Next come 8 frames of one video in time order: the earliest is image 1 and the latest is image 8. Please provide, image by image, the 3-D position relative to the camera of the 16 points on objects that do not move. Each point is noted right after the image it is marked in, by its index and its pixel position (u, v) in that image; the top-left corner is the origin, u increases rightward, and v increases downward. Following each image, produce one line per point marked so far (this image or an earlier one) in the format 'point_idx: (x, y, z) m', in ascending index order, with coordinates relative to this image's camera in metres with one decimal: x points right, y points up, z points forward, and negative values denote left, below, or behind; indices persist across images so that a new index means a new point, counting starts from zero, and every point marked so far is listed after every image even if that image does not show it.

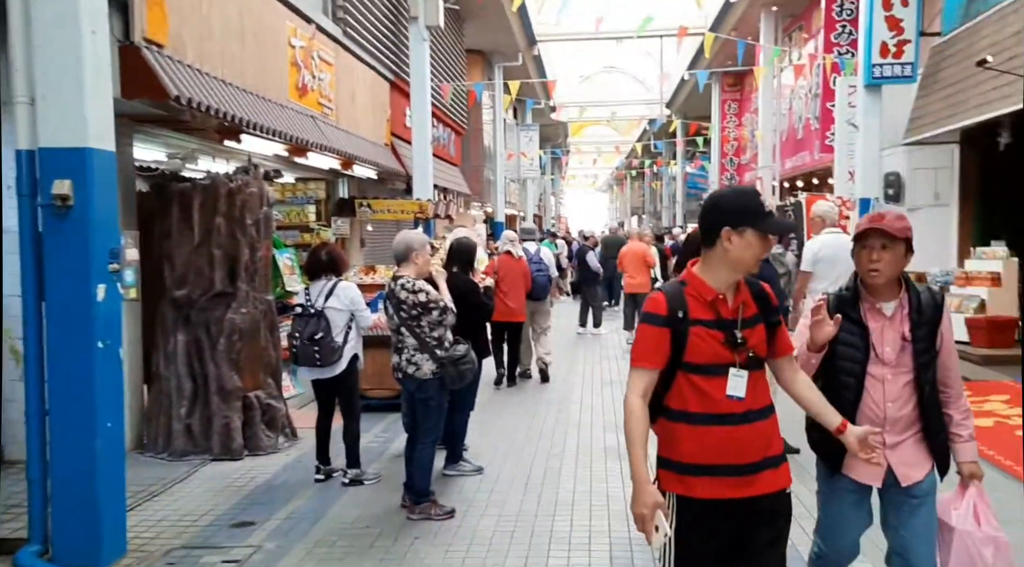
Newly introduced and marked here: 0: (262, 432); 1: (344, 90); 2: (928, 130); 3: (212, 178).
0: (-1.7, -1.0, +6.2) m
1: (-1.9, +2.1, +9.8) m
2: (+5.0, +1.9, +10.8) m
3: (-2.0, +0.7, +6.1) m
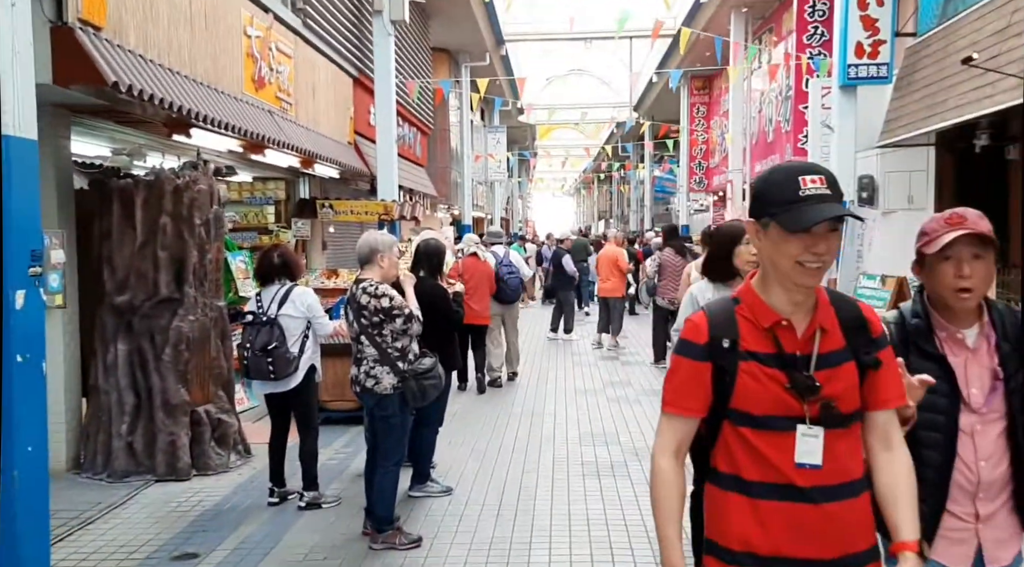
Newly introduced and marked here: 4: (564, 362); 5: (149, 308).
0: (-1.9, -1.1, +5.8) m
1: (-2.2, +2.1, +9.3) m
2: (+4.7, +1.8, +10.6) m
3: (-2.2, +0.7, +5.6) m
4: (+0.7, -1.0, +11.2) m
5: (-2.3, -0.2, +5.6) m
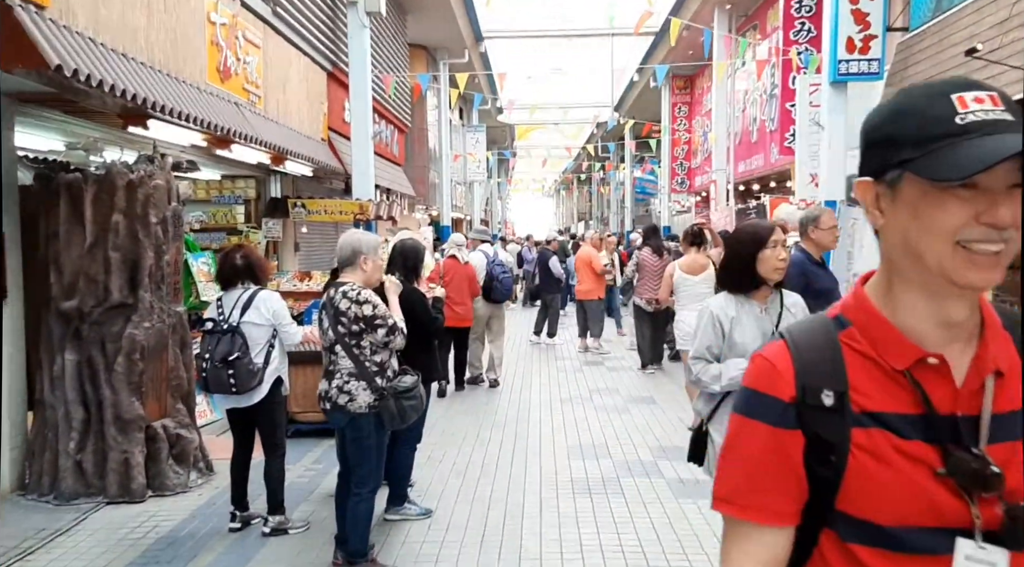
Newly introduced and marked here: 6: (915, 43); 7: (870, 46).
0: (-2.0, -1.1, +5.3) m
1: (-2.4, +2.1, +8.9) m
2: (+4.5, +1.8, +10.3) m
3: (-2.3, +0.7, +5.1) m
4: (+0.4, -1.0, +10.8) m
5: (-2.4, -0.2, +5.1) m
6: (+4.8, +2.8, +10.6) m
7: (+4.4, +2.9, +10.9) m
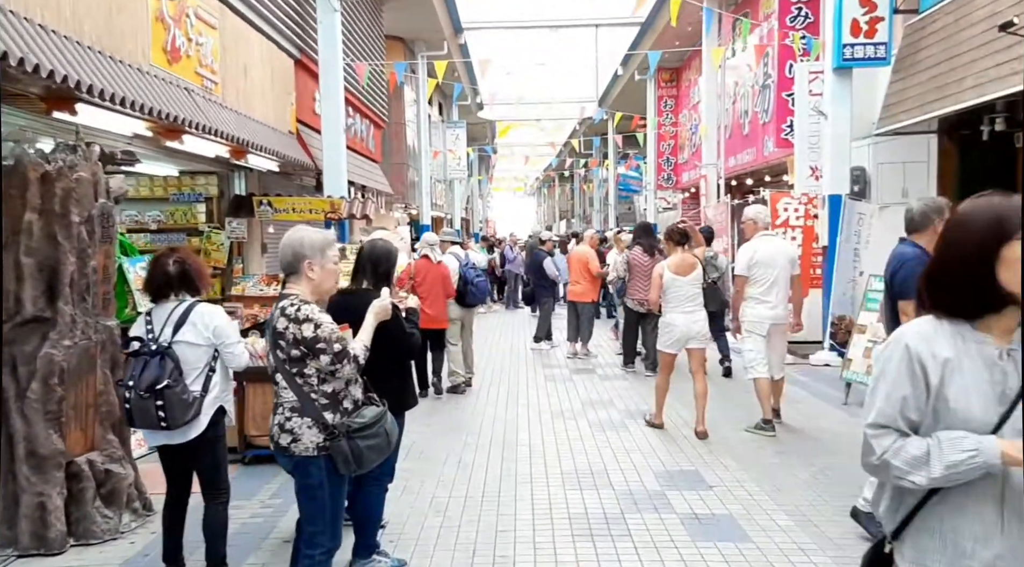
0: (-2.1, -1.2, +4.5) m
1: (-2.5, +2.0, +8.1) m
2: (+4.3, +1.8, +9.6) m
3: (-2.4, +0.6, +4.3) m
4: (+0.3, -1.0, +10.0) m
5: (-2.4, -0.2, +4.3) m
6: (+4.6, +2.9, +9.9) m
7: (+4.2, +2.9, +10.2) m
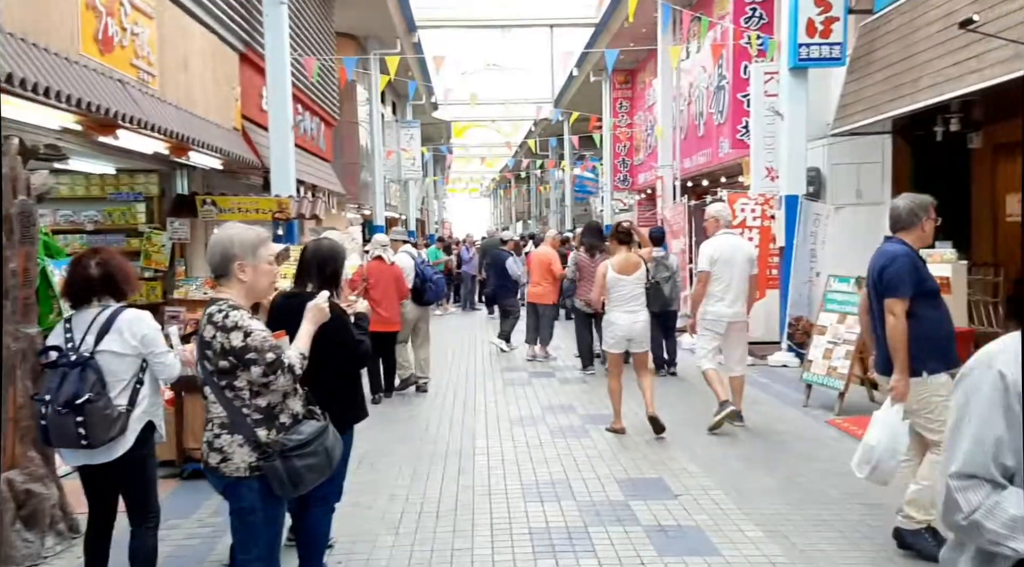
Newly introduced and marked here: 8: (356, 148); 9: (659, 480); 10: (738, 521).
0: (-2.3, -1.2, +4.1) m
1: (-2.9, +2.0, +7.7) m
2: (+3.8, +1.8, +9.6) m
3: (-2.6, +0.6, +3.9) m
4: (-0.2, -1.1, +9.8) m
5: (-2.6, -0.3, +3.9) m
6: (+4.1, +2.8, +9.9) m
7: (+3.6, +2.9, +10.2) m
8: (-3.5, +3.0, +19.9) m
9: (+0.9, -1.2, +5.6) m
10: (+1.2, -1.3, +4.8) m
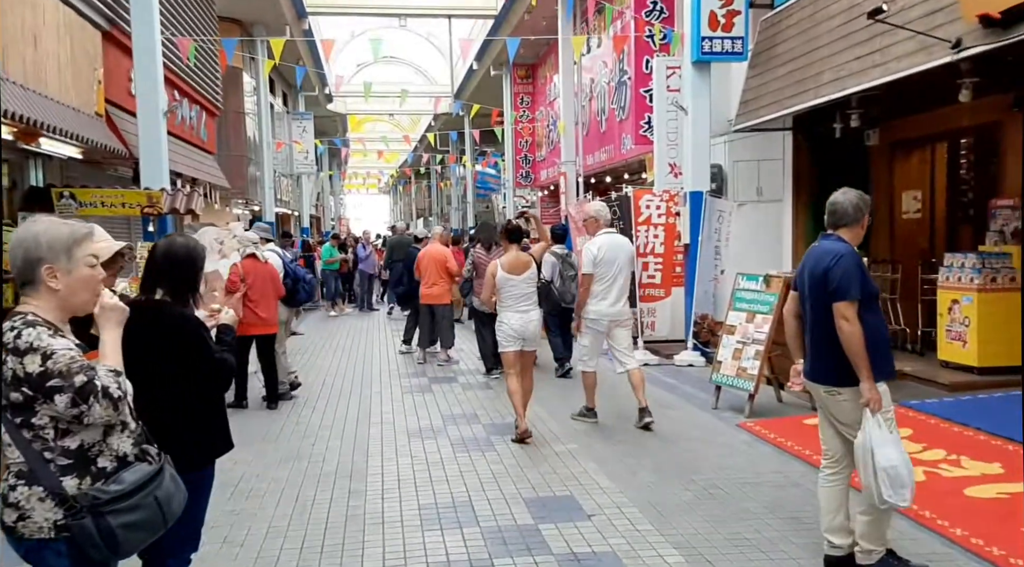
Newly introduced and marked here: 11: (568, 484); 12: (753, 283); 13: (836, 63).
0: (-2.7, -1.2, +3.3) m
1: (-3.8, +2.0, +6.8) m
2: (+2.7, +1.8, +9.4) m
3: (-3.0, +0.6, +3.1) m
4: (-1.3, -1.1, +9.2) m
5: (-3.0, -0.3, +3.1) m
6: (+3.0, +2.9, +9.8) m
7: (+2.5, +2.9, +10.0) m
8: (-5.7, +3.0, +18.9) m
9: (+0.3, -1.2, +5.1) m
10: (+0.7, -1.3, +4.4) m
11: (+0.3, -1.2, +5.4) m
12: (+2.0, 0.0, +7.5) m
13: (+3.0, +2.0, +8.2) m
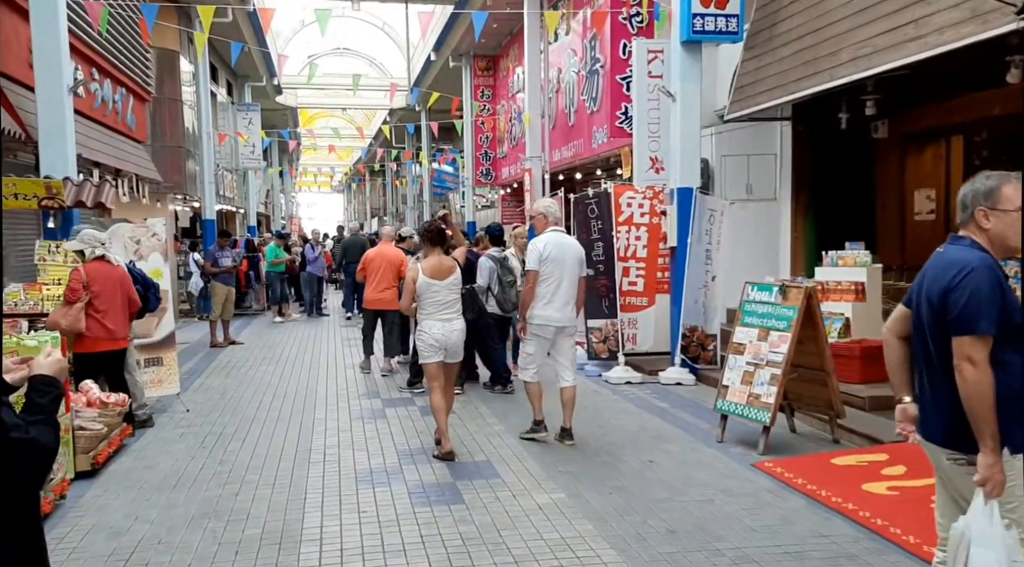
0: (-2.7, -1.3, +2.0) m
1: (-3.9, +1.9, +5.3) m
2: (+2.4, +1.7, +8.3) m
3: (-3.0, +0.5, +1.7) m
4: (-1.6, -1.1, +7.9) m
5: (-3.0, -0.3, +1.7) m
6: (+2.6, +2.8, +8.7) m
7: (+2.2, +2.8, +8.9) m
8: (-6.4, +3.0, +17.4) m
9: (+0.2, -1.3, +3.9) m
10: (+0.7, -1.4, +3.2) m
11: (+0.2, -1.3, +4.2) m
12: (+1.8, -0.1, +6.4) m
13: (+2.7, +1.9, +7.1) m
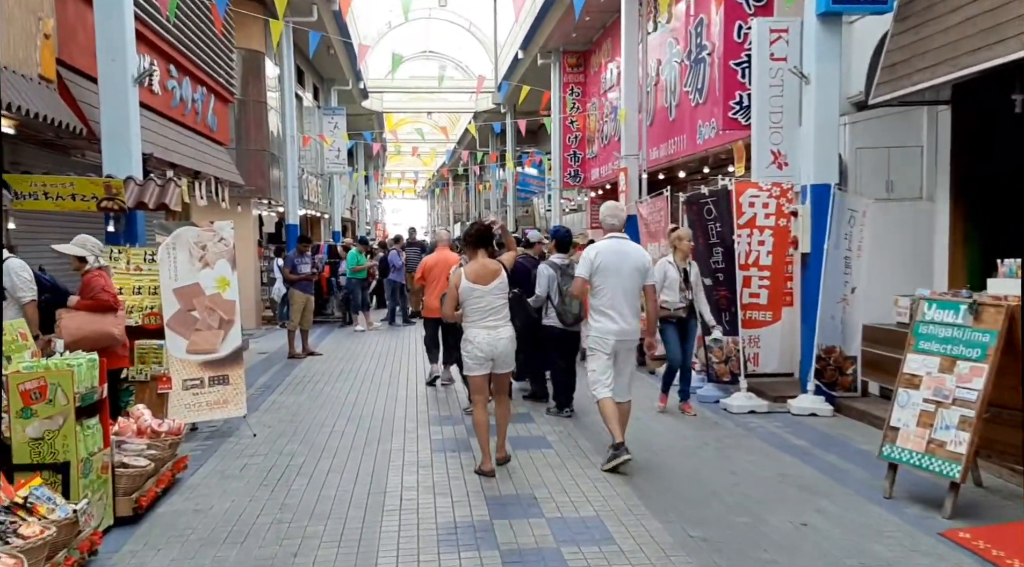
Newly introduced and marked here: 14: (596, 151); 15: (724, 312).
0: (-2.4, -1.3, +1.1) m
1: (-3.3, +1.8, +4.6) m
2: (+3.3, +1.6, +6.9) m
3: (-2.7, +0.5, +0.9) m
4: (-0.8, -1.2, +6.9) m
5: (-2.7, -0.4, +0.9) m
6: (+3.5, +2.7, +7.3) m
7: (+3.1, +2.7, +7.6) m
8: (-4.7, +2.9, +16.8) m
9: (+0.7, -1.4, +2.8) m
10: (+1.0, -1.4, +2.0) m
11: (+0.7, -1.4, +3.0) m
12: (+2.5, -0.2, +5.1) m
13: (+3.5, +1.8, +5.7) m
14: (+1.8, +3.0, +19.7) m
15: (+2.0, -0.3, +8.4) m
